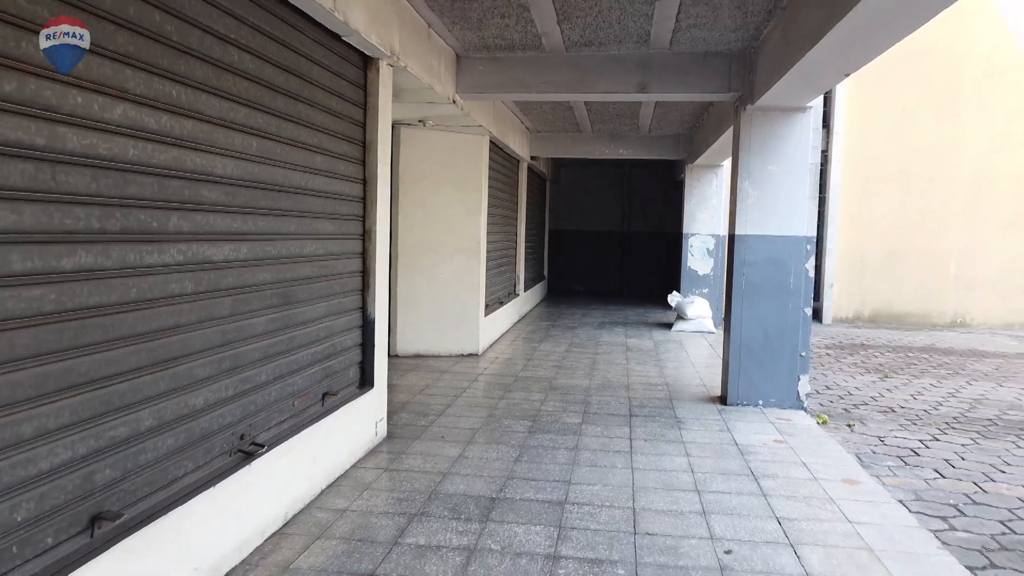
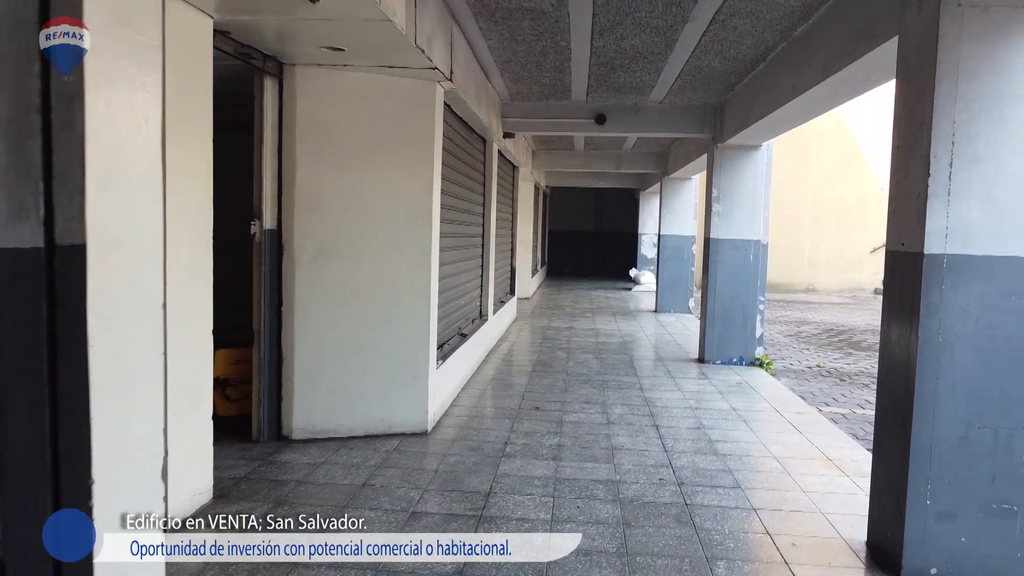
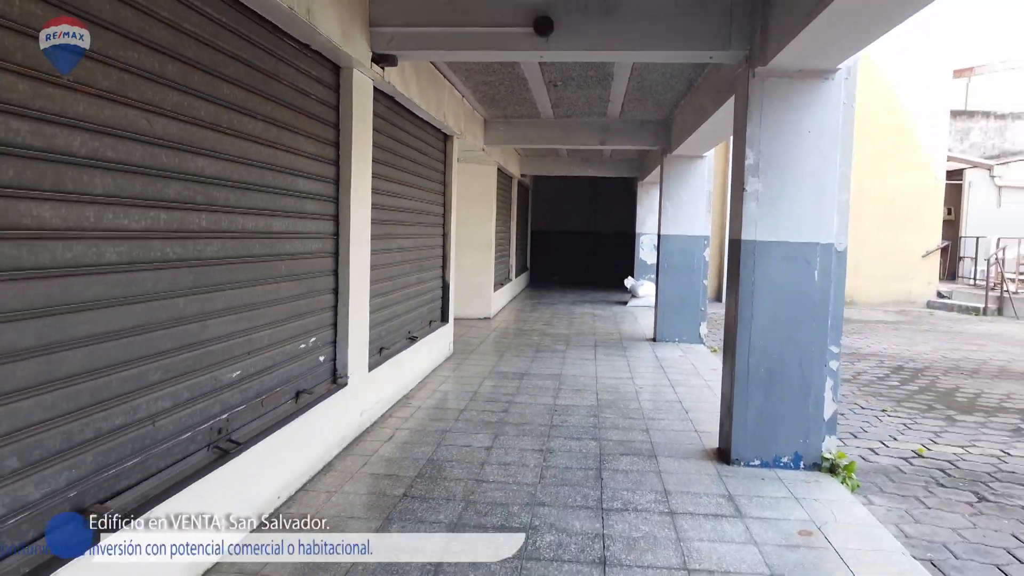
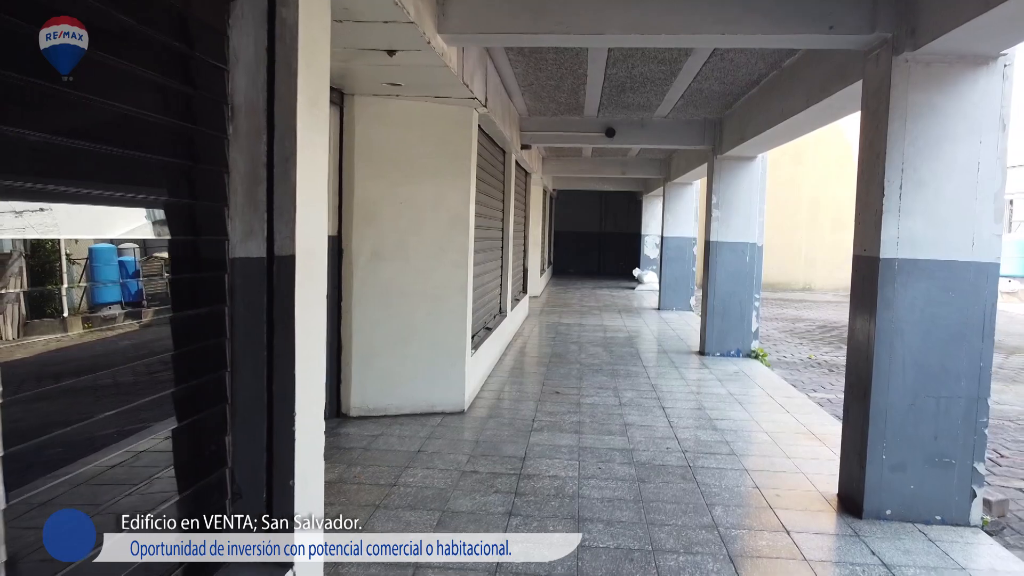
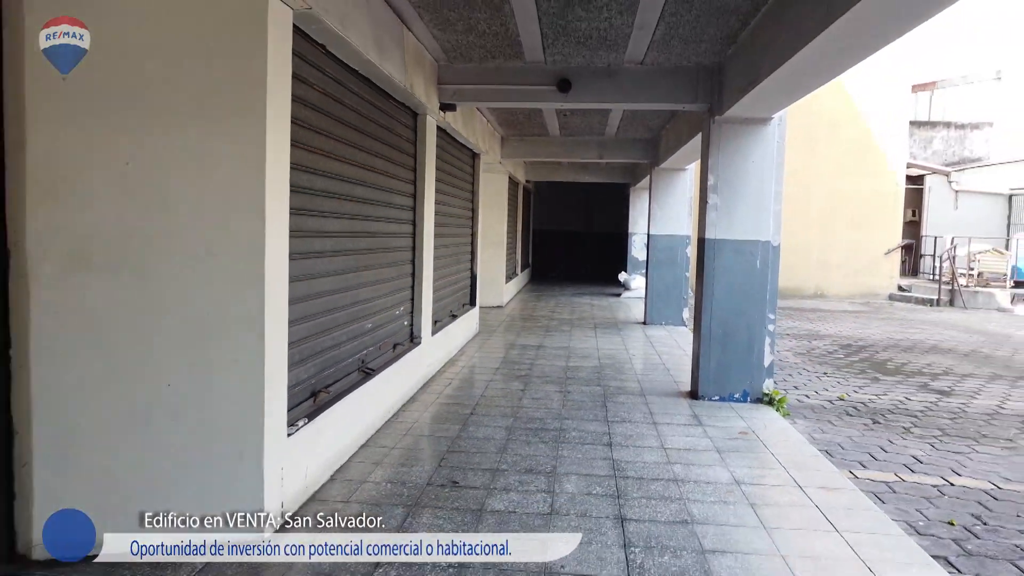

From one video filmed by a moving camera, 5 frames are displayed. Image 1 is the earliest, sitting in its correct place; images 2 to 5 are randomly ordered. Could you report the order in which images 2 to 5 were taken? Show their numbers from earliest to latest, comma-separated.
3, 5, 2, 4
